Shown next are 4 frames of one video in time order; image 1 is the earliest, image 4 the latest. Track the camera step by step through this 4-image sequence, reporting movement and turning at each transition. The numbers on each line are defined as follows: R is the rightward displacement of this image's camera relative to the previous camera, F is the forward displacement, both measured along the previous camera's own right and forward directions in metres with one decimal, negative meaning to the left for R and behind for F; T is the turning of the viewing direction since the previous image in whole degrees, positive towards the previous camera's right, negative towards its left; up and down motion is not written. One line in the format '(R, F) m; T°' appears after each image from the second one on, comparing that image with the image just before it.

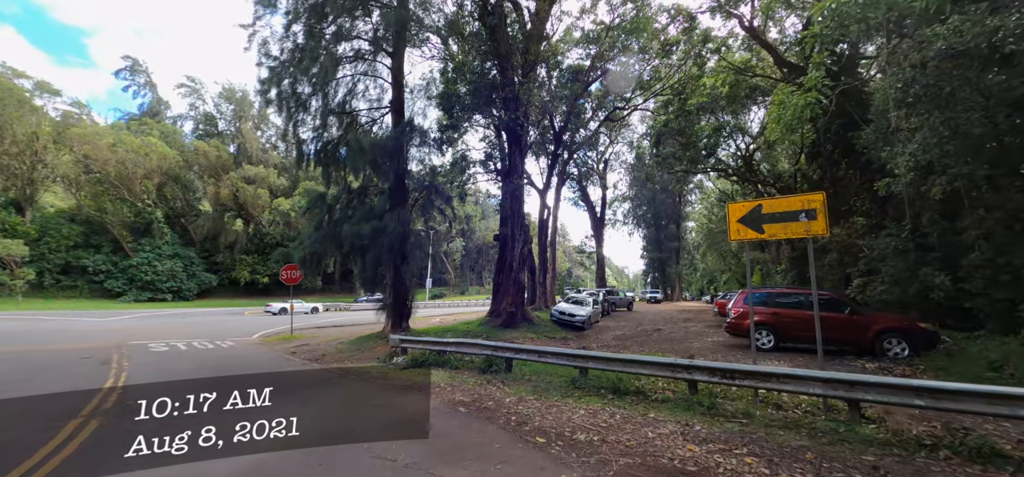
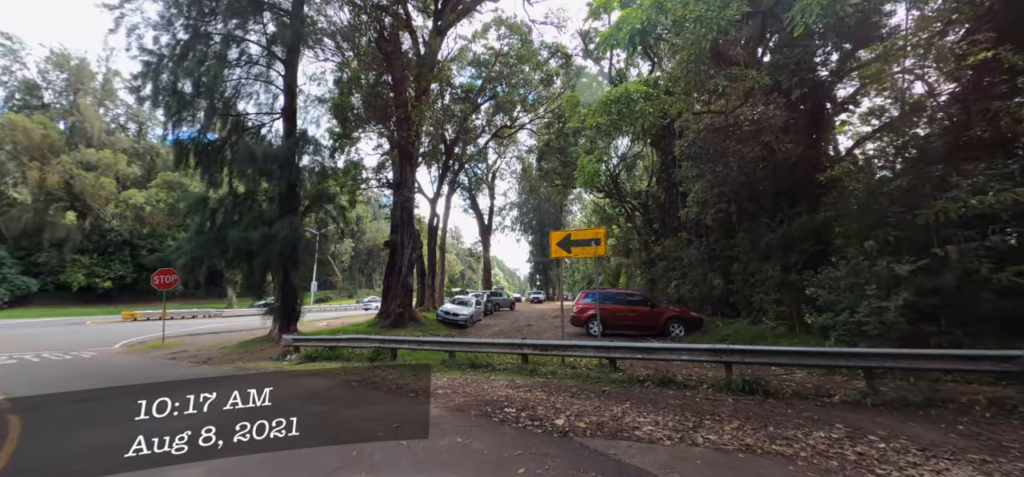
(+0.1, -1.9) m; +14°
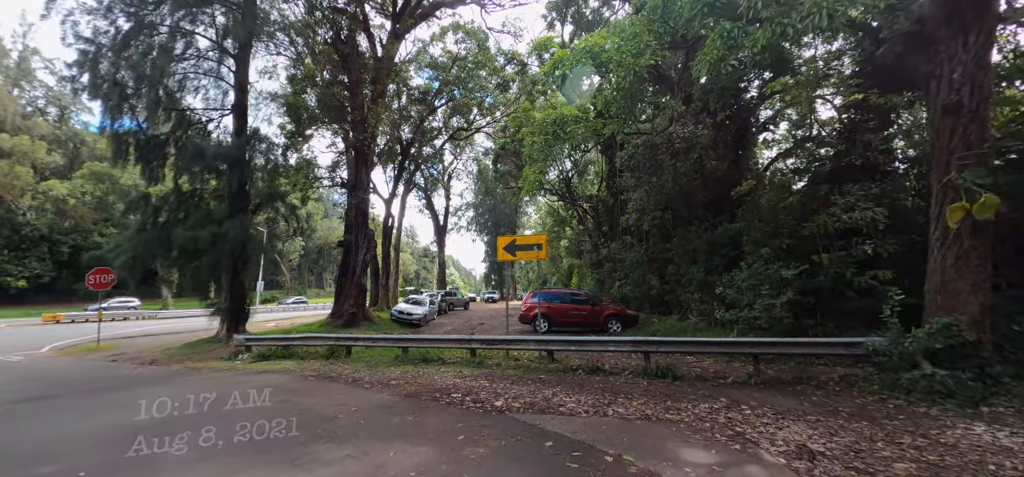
(+0.1, -0.7) m; +6°
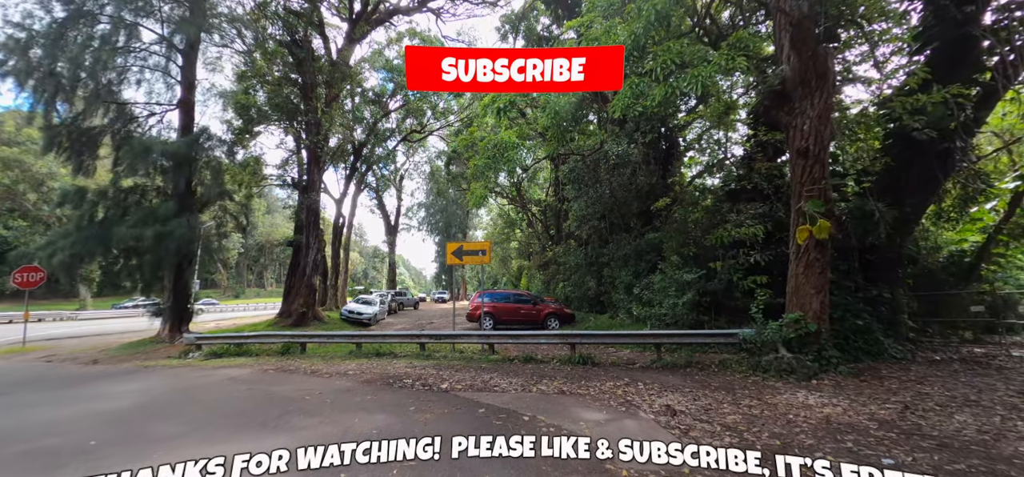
(+0.1, -1.1) m; +7°
